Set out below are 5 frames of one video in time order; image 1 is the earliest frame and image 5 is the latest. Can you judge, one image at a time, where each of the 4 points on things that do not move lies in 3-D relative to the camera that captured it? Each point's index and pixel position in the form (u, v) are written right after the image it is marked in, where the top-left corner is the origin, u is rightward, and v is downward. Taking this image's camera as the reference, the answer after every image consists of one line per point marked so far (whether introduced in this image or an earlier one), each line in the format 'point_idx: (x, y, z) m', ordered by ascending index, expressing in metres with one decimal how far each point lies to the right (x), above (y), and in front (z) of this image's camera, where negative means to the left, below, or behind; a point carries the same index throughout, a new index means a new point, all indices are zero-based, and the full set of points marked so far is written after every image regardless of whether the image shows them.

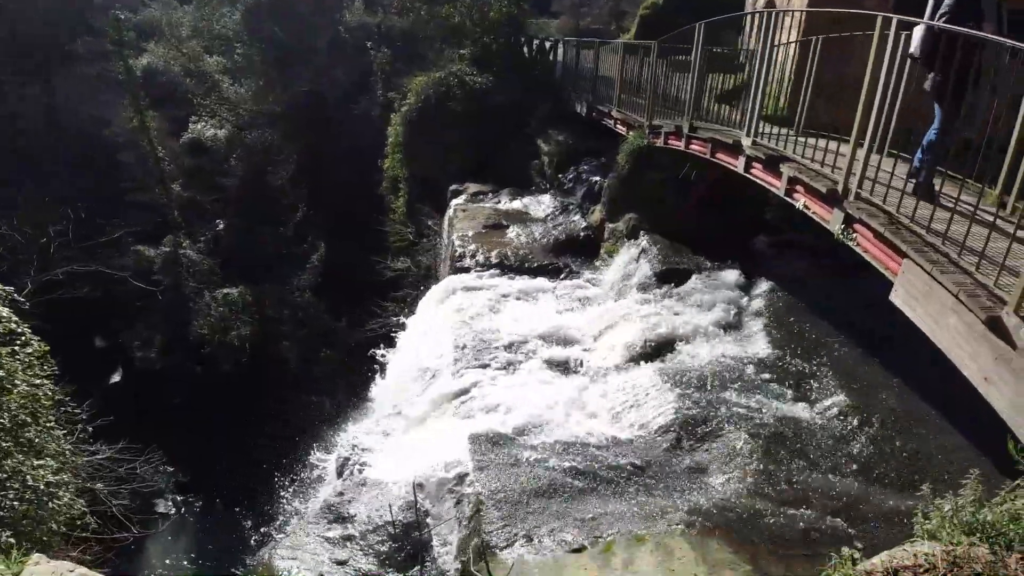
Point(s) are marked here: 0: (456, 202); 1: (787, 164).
0: (-1.2, +1.9, +13.1) m
1: (+2.2, +1.0, +4.9) m
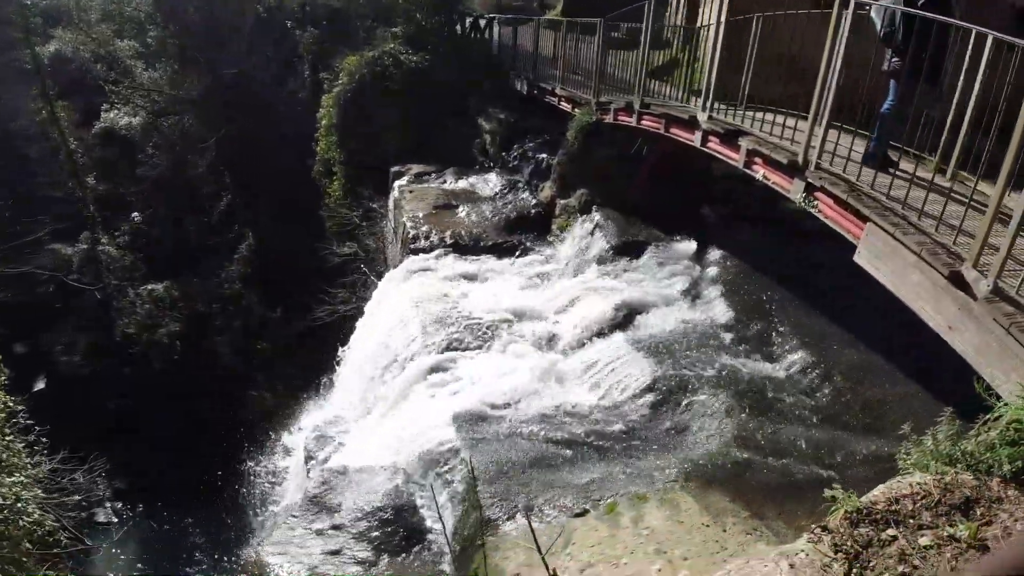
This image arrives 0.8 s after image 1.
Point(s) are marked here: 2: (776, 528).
0: (-2.3, +2.2, +12.9) m
1: (+2.0, +1.3, +5.1) m
2: (+1.4, -1.3, +3.3) m
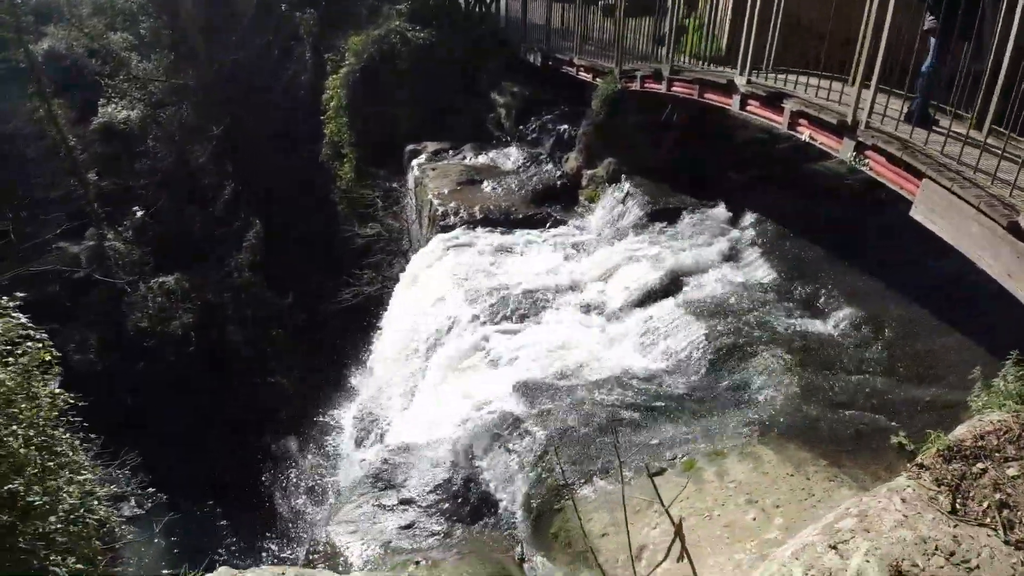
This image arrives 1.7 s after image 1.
0: (-2.0, +2.7, +13.0) m
1: (+2.3, +1.6, +5.2) m
2: (+2.0, -1.1, +3.5) m
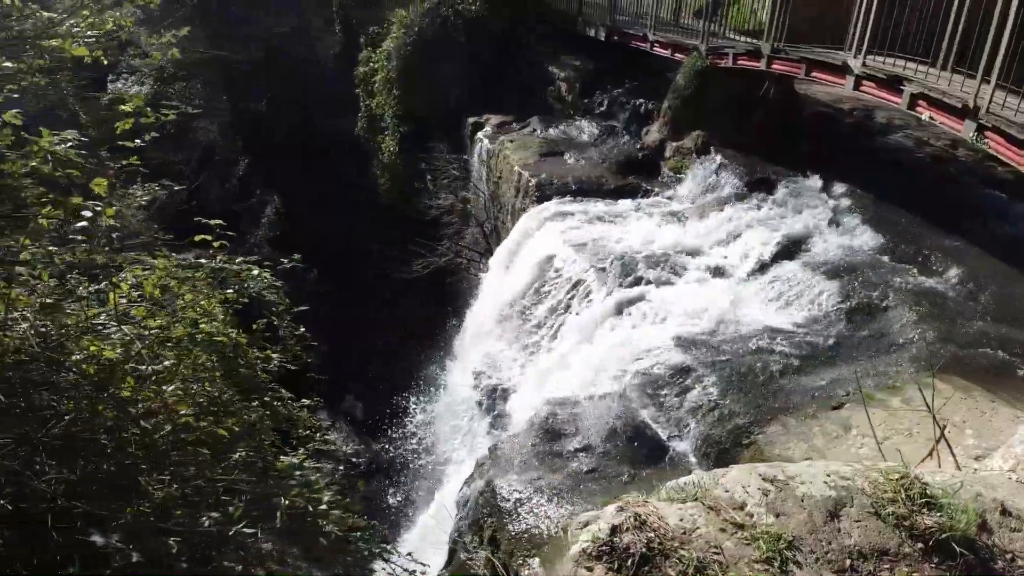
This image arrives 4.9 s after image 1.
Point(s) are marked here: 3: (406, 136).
0: (-0.5, +3.4, +13.8) m
1: (+4.0, +2.0, +6.2) m
2: (+3.7, -0.8, +4.7) m
3: (-2.5, +3.9, +16.4) m
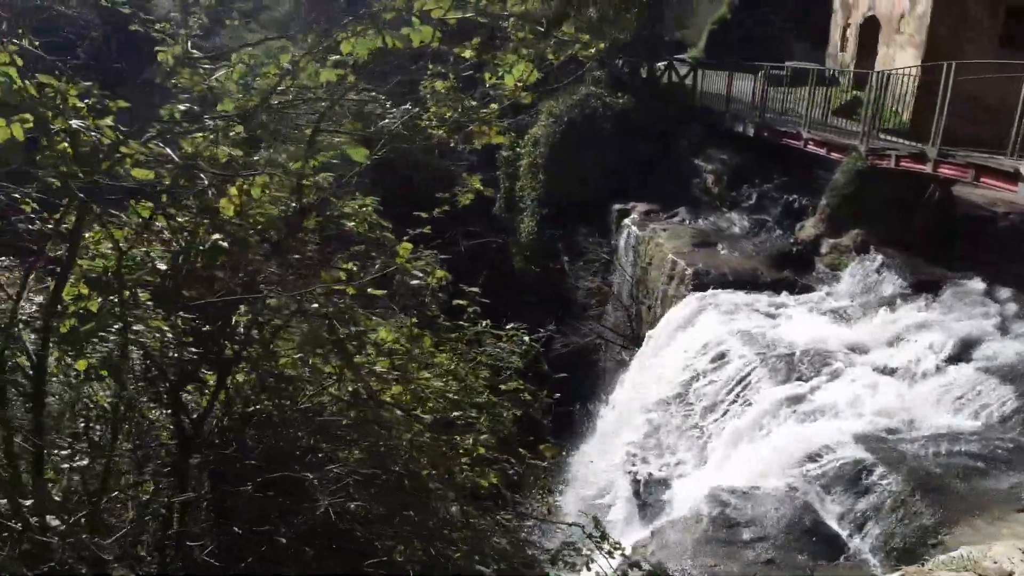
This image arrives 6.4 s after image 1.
0: (+3.0, +1.5, +14.8) m
1: (+6.3, +0.8, +6.5) m
2: (+5.7, -1.8, +4.8) m
3: (+1.5, +1.9, +17.7) m
